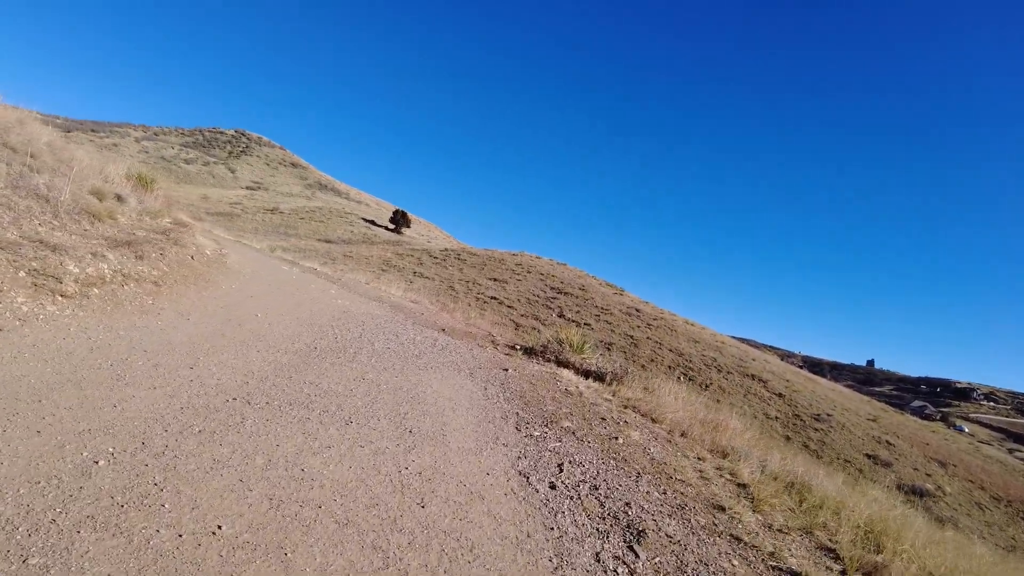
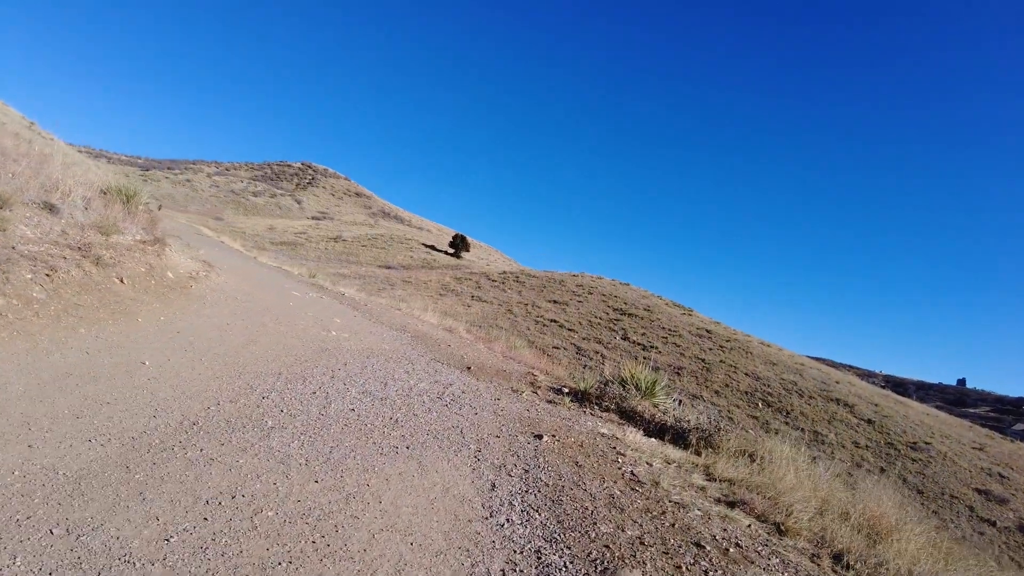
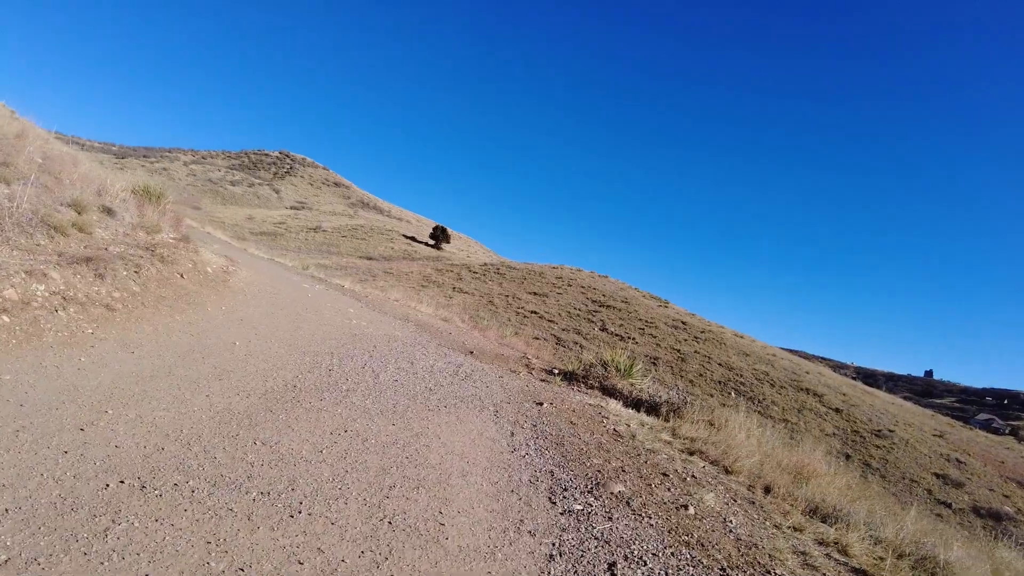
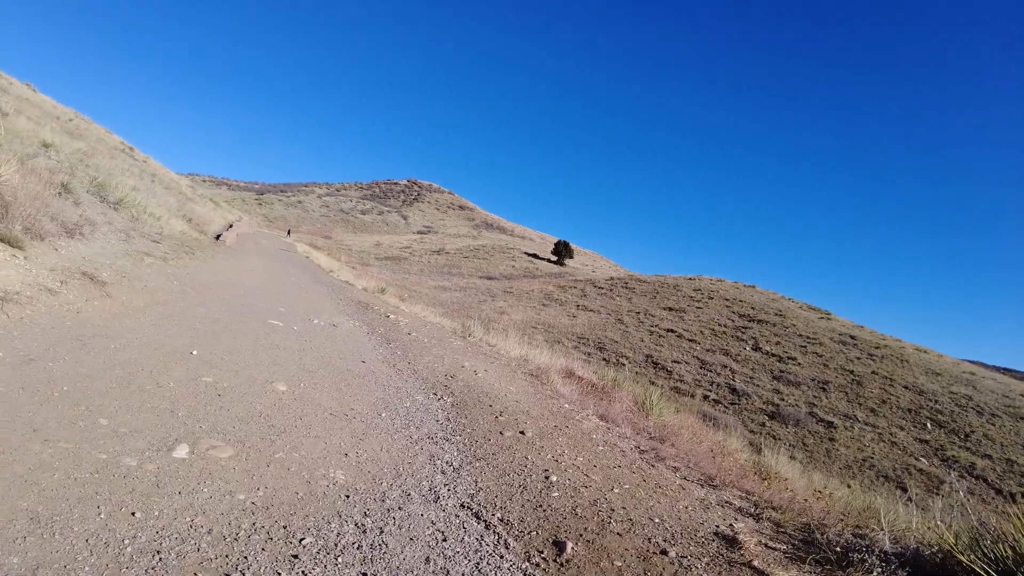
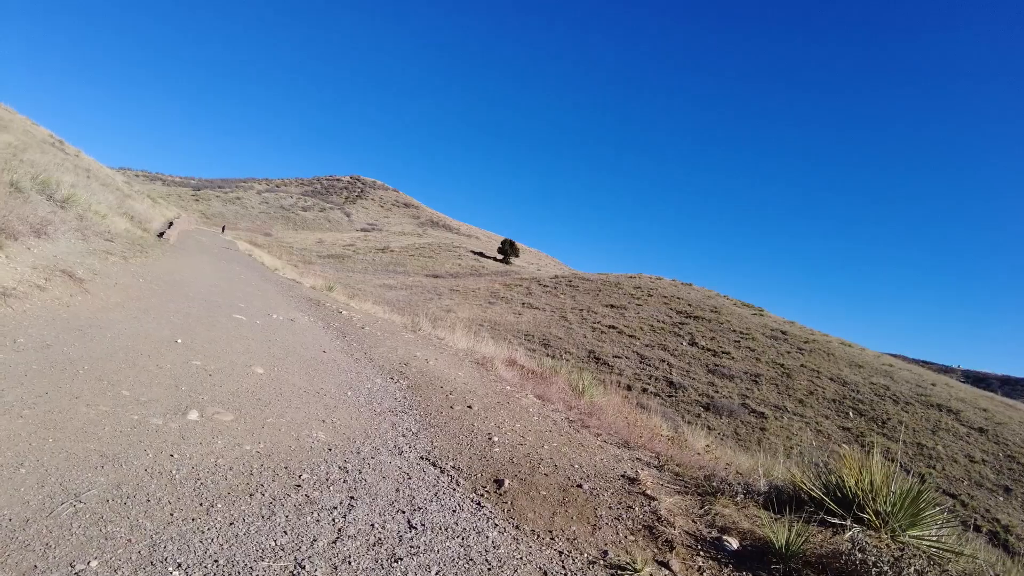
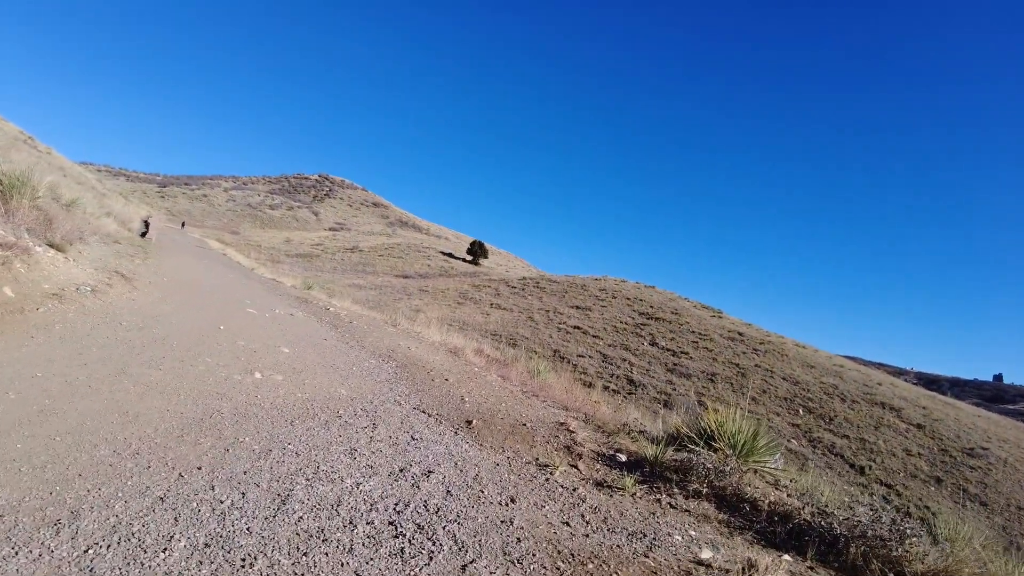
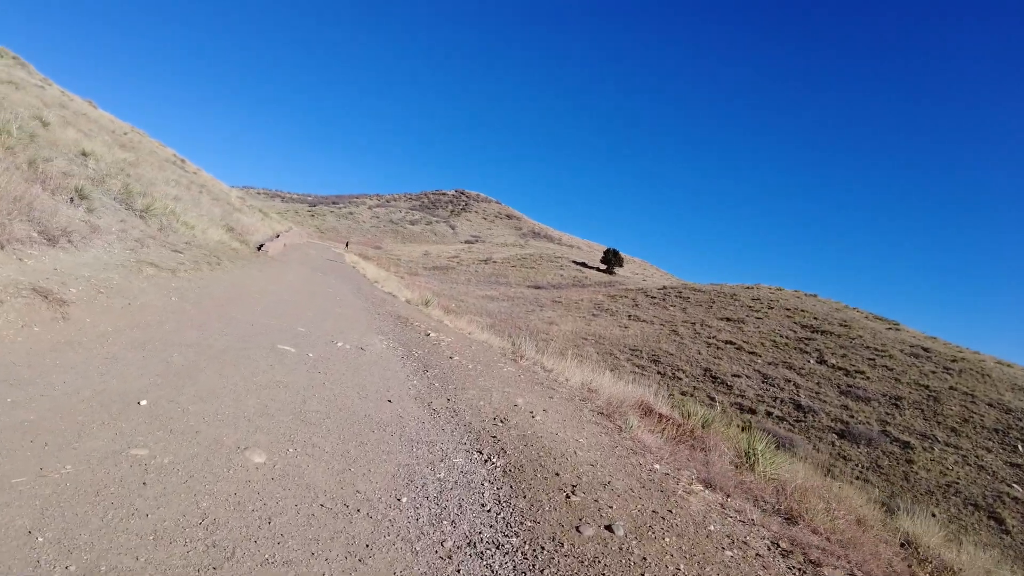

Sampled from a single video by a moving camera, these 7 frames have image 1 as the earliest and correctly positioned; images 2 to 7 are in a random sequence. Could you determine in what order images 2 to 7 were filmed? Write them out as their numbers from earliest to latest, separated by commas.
3, 2, 6, 5, 4, 7
